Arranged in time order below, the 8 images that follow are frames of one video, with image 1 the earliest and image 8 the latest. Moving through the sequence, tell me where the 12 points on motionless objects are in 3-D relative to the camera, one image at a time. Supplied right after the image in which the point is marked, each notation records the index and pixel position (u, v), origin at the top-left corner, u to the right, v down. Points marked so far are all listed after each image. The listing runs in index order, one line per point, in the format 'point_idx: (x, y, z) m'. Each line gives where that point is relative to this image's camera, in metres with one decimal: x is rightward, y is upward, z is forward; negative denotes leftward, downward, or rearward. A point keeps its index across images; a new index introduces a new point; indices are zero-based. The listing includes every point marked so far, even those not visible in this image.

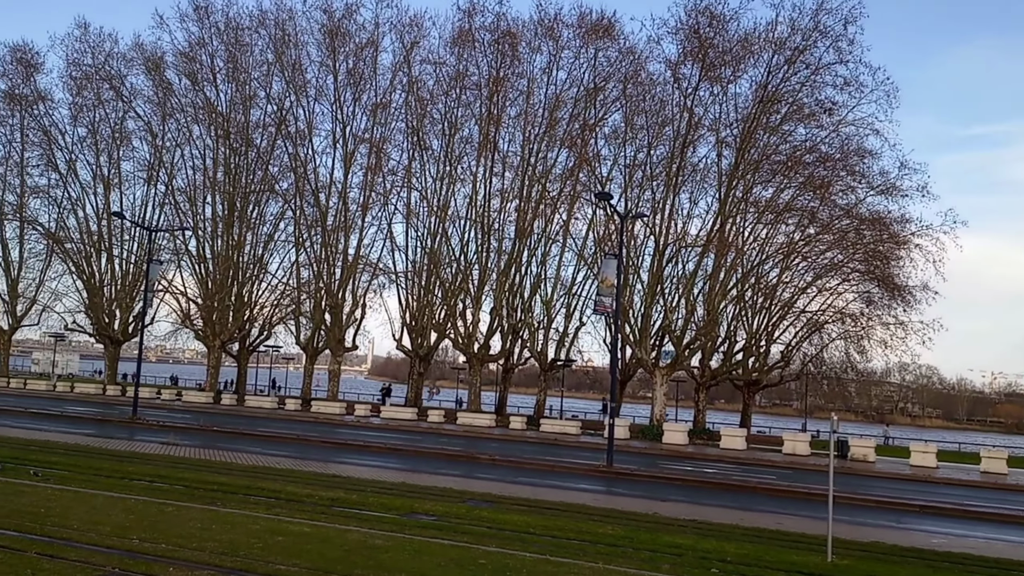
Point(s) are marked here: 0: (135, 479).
0: (-6.7, -3.4, +16.0) m
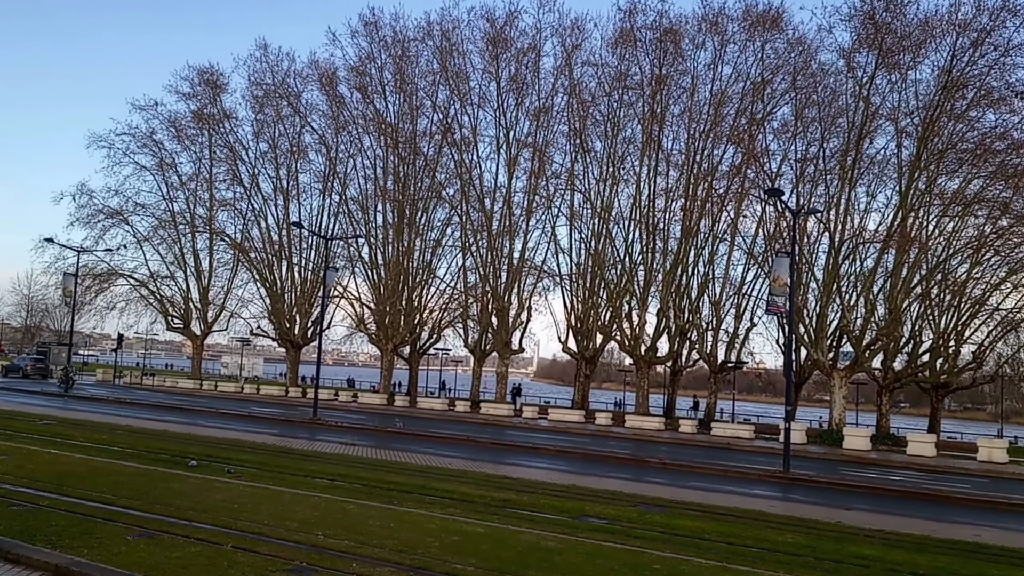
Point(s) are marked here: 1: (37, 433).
0: (-3.6, -3.5, +16.8) m
1: (-9.9, -3.1, +19.2) m
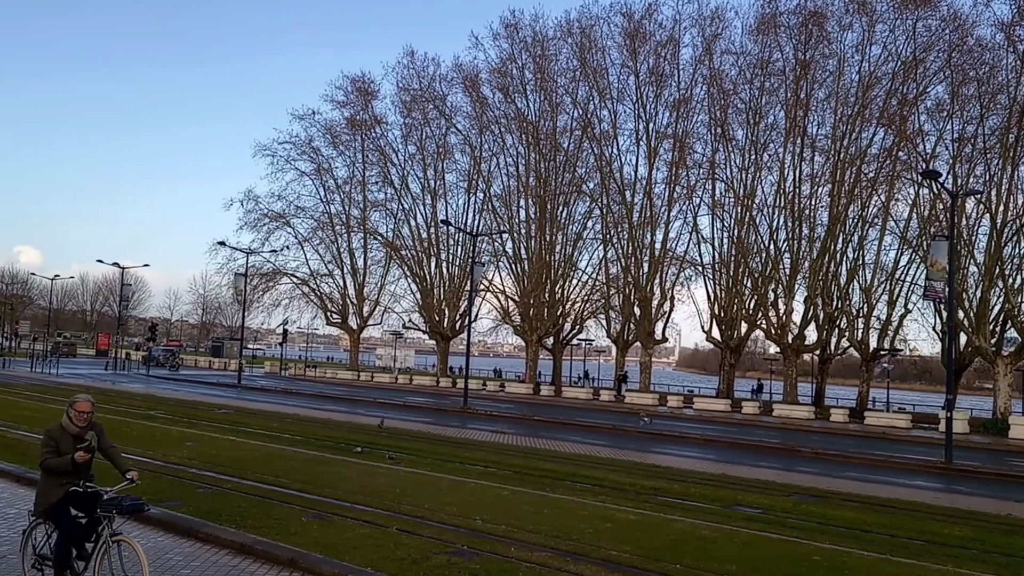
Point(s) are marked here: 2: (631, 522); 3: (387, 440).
0: (-0.8, -3.4, +17.5) m
1: (-6.7, -3.0, +20.8) m
2: (+1.8, -3.6, +13.7) m
3: (-2.6, -3.2, +19.2) m
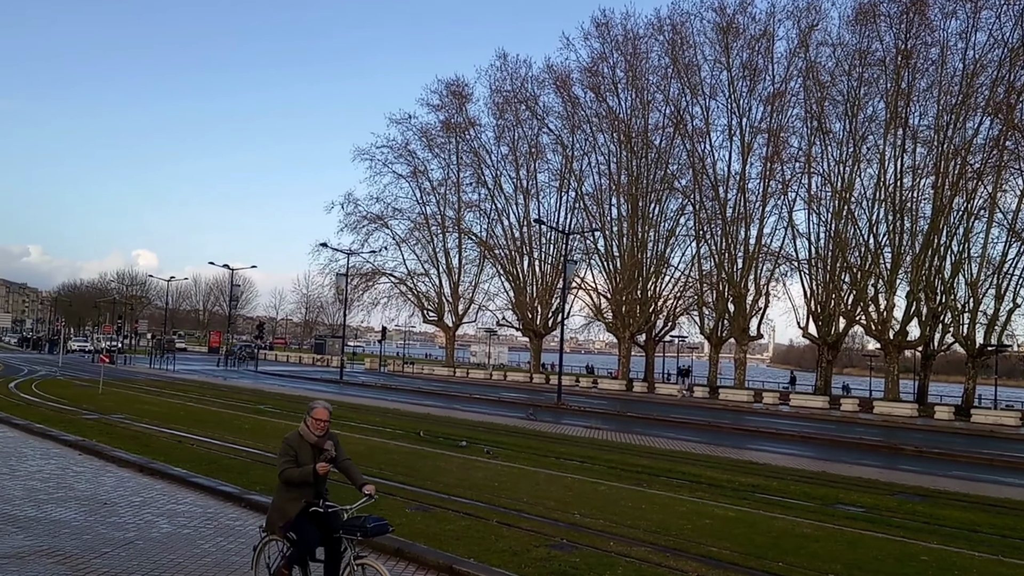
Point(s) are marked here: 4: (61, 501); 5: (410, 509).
0: (+1.1, -3.4, +17.8) m
1: (-4.5, -3.0, +21.6) m
2: (+3.3, -3.5, +13.7) m
3: (-0.6, -3.2, +19.7) m
4: (-6.5, -3.1, +13.0) m
5: (-1.6, -3.5, +14.2) m
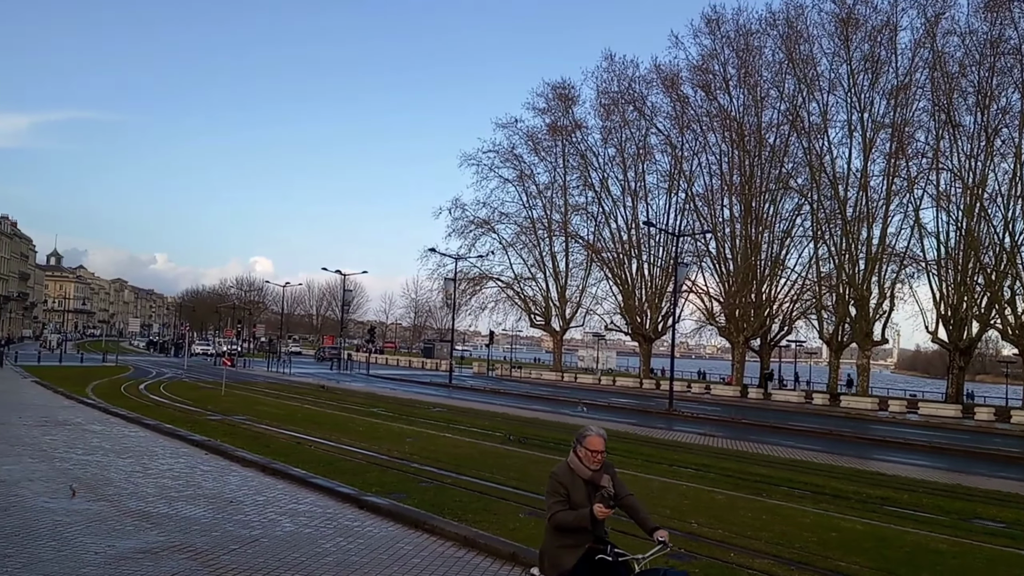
0: (+3.2, -3.4, +17.4) m
1: (-1.9, -3.1, +21.7) m
2: (+5.0, -3.5, +13.1) m
3: (+1.8, -3.3, +19.4) m
4: (-4.8, -3.1, +13.4) m
5: (+0.2, -3.5, +14.1) m
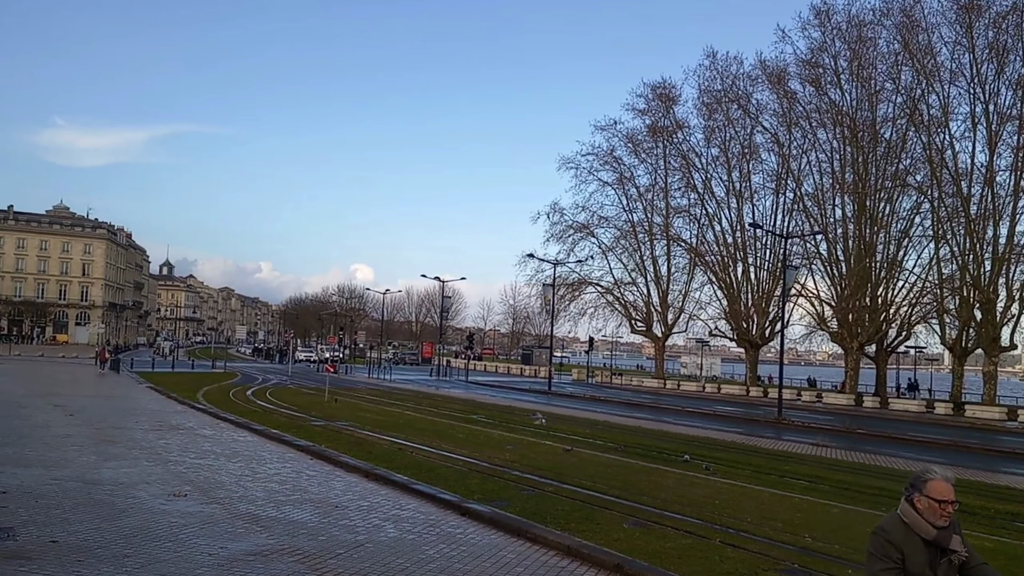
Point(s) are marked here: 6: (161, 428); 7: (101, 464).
0: (+5.2, -3.5, +16.6) m
1: (+0.5, -3.3, +21.5) m
2: (+6.5, -3.6, +12.2) m
3: (+3.9, -3.4, +18.8) m
4: (-3.2, -3.2, +13.5) m
5: (+1.8, -3.6, +13.7) m
6: (-7.6, -3.1, +19.6) m
7: (-7.0, -3.0, +15.3) m
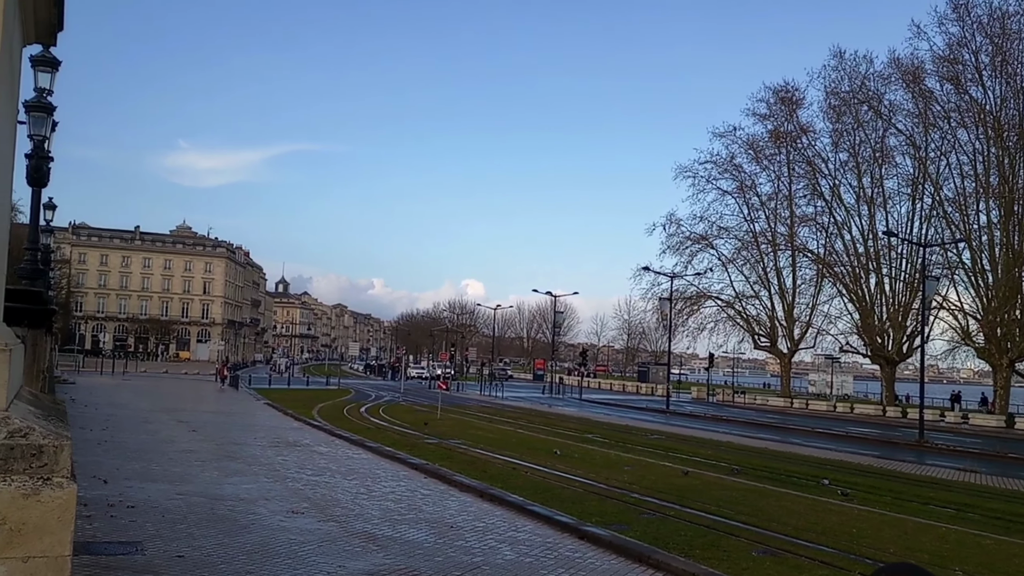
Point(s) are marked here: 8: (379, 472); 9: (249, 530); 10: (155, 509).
0: (+7.2, -3.7, +15.3) m
1: (+3.1, -3.6, +20.7) m
2: (+8.1, -3.7, +10.7) m
3: (+6.2, -3.6, +17.6) m
4: (-1.5, -3.4, +13.1) m
5: (+3.5, -3.8, +12.8) m
6: (-5.1, -3.4, +19.7) m
7: (-5.0, -3.3, +15.3) m
8: (-2.5, -3.5, +16.9) m
9: (-3.5, -3.2, +11.8) m
10: (-5.1, -3.1, +12.8) m
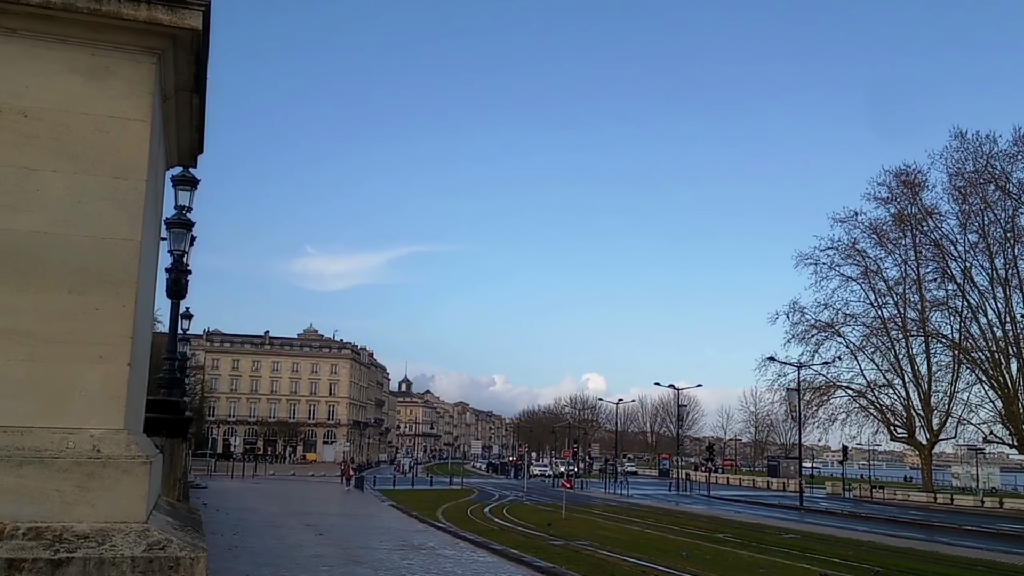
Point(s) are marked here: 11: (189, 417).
0: (+9.3, -5.0, +13.6) m
1: (+5.9, -5.6, +19.4) m
2: (+9.5, -4.5, +9.0) m
3: (+8.6, -5.2, +16.0) m
4: (+0.4, -4.9, +12.6) m
5: (+5.3, -5.0, +11.6) m
6: (-2.4, -5.6, +19.5) m
7: (-2.8, -5.0, +15.2) m
8: (-0.2, -5.3, +16.5) m
9: (-1.8, -4.6, +11.6) m
10: (-3.2, -4.7, +12.7) m
11: (-5.4, -2.1, +15.0) m
